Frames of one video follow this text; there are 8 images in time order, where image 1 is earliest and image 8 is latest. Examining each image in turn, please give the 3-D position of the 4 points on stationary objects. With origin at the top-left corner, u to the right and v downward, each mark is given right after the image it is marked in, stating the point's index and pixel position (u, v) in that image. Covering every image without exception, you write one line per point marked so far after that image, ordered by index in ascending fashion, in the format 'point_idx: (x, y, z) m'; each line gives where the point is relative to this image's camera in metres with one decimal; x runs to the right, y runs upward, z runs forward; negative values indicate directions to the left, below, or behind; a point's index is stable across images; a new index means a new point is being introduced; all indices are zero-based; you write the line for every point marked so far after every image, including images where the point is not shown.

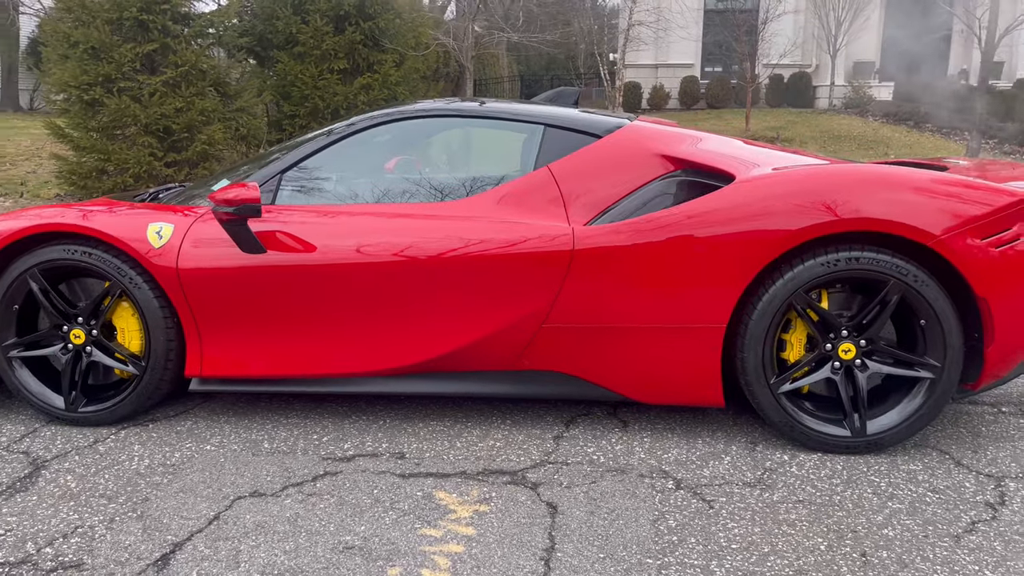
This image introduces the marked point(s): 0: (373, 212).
0: (-0.4, +0.3, +3.0) m
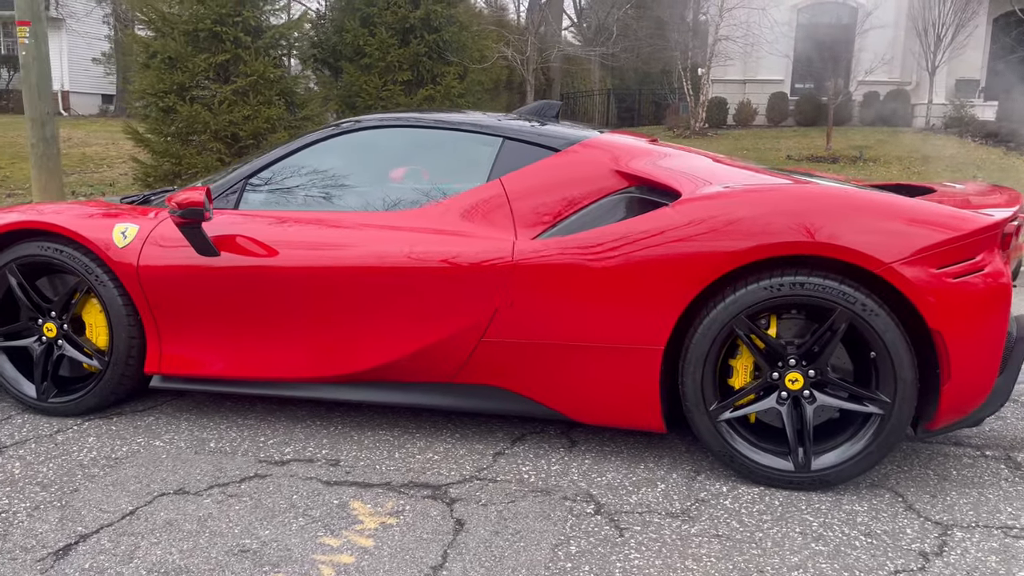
0: (-0.6, +0.3, +3.0) m
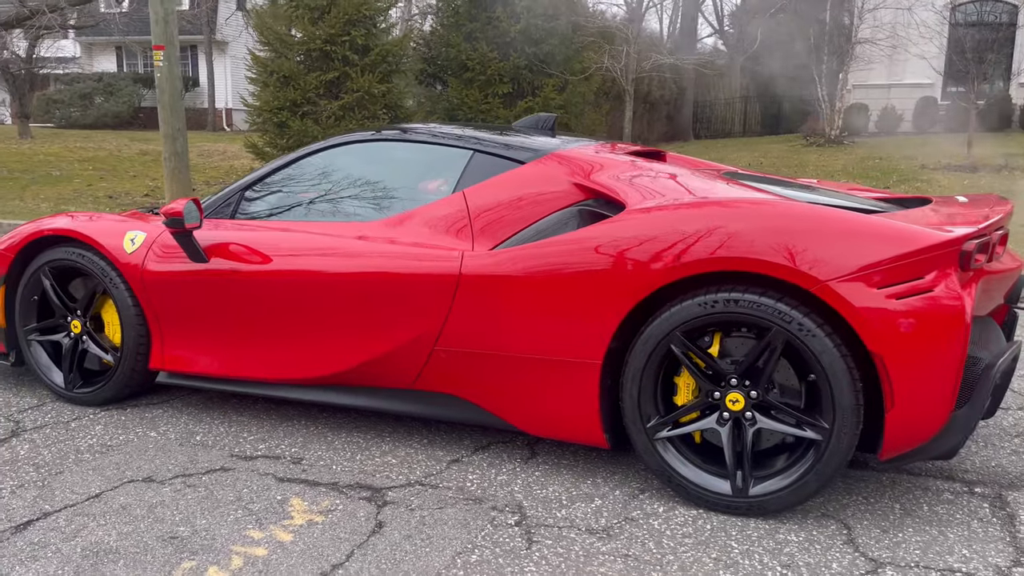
0: (-0.7, +0.2, +3.2) m
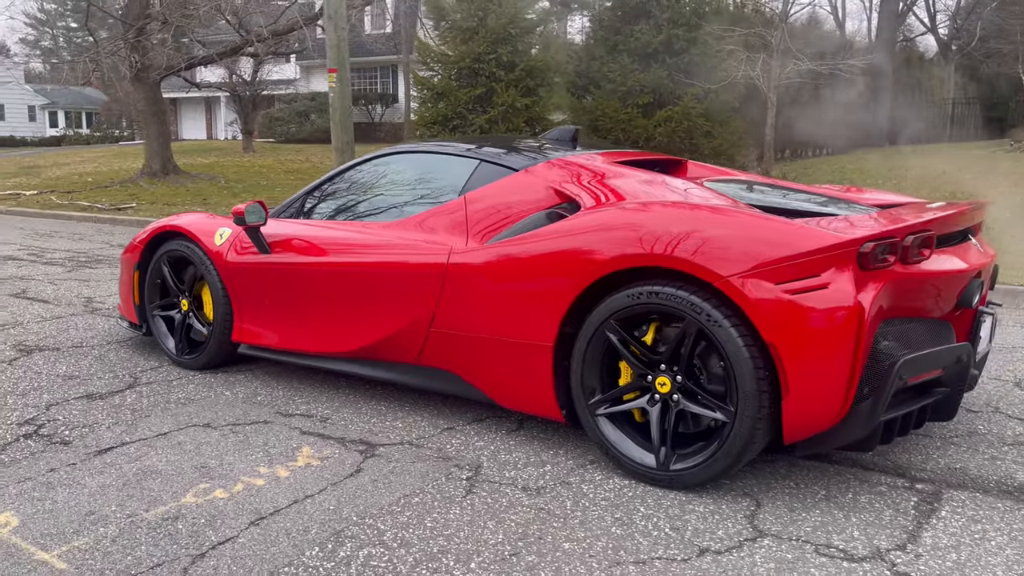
0: (-0.7, +0.3, +3.8) m
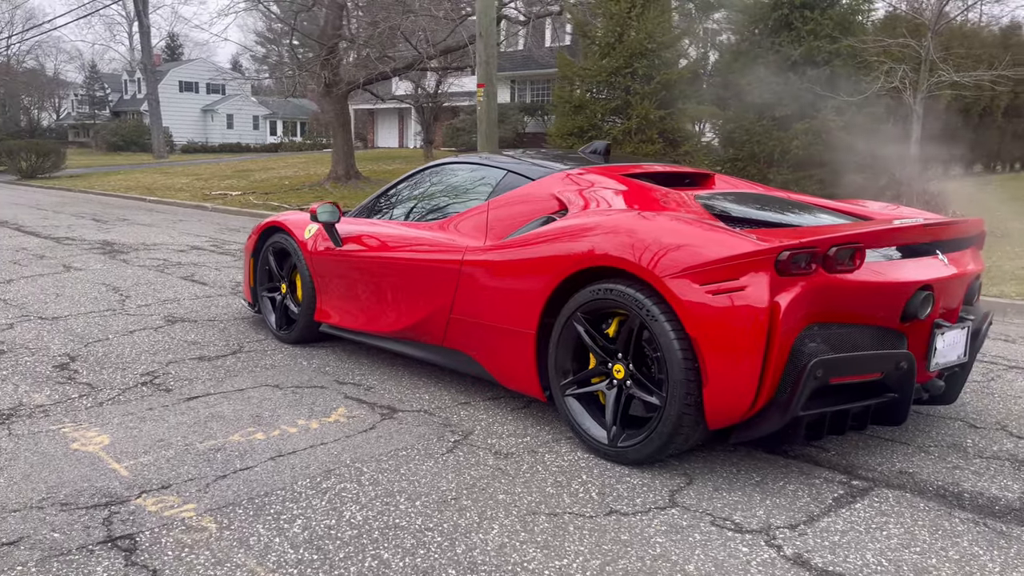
0: (-0.5, +0.3, +4.4) m
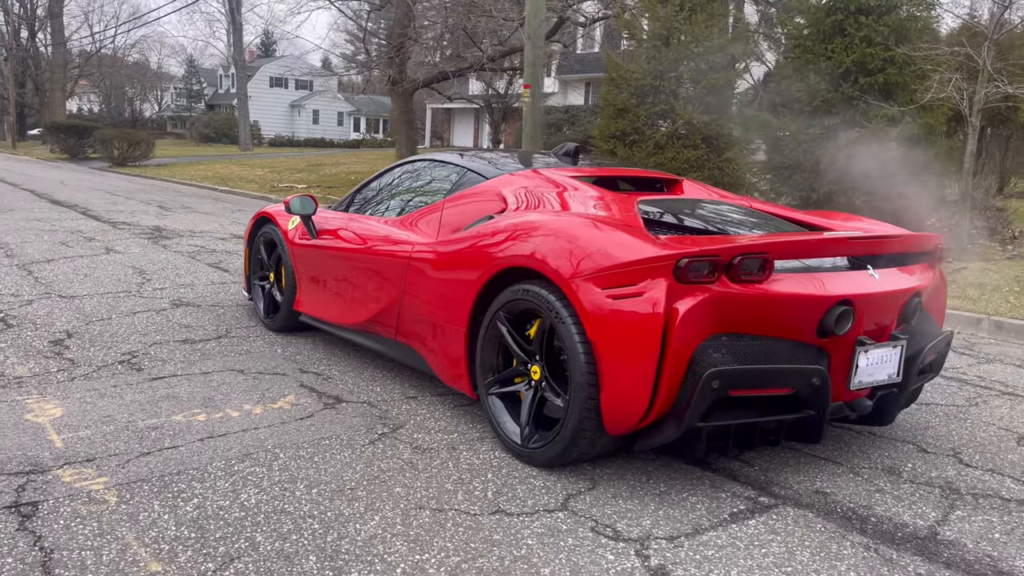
0: (-0.7, +0.4, +4.4) m
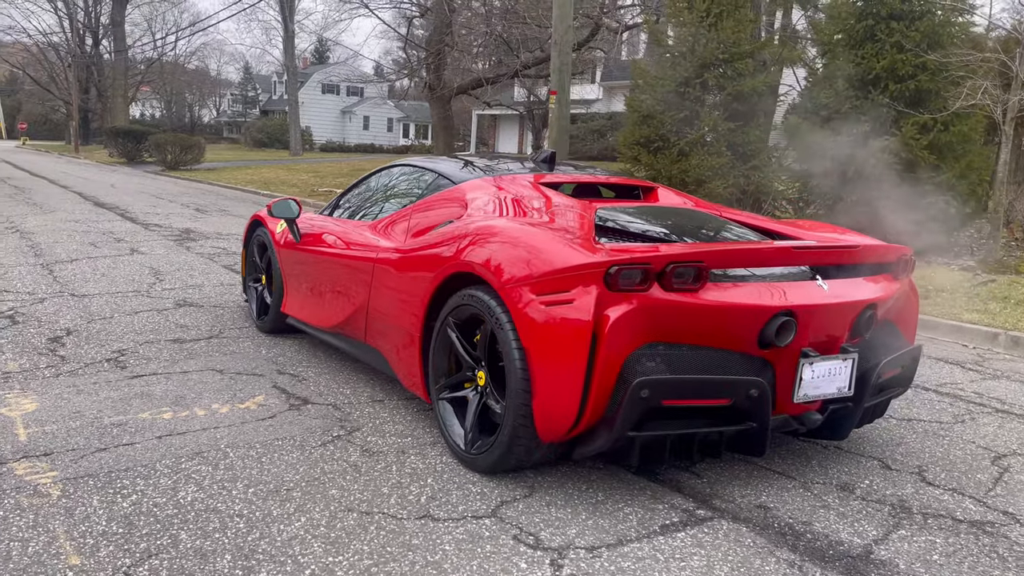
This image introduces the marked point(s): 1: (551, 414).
0: (-0.8, +0.3, +4.5) m
1: (+0.1, -0.4, +2.8) m
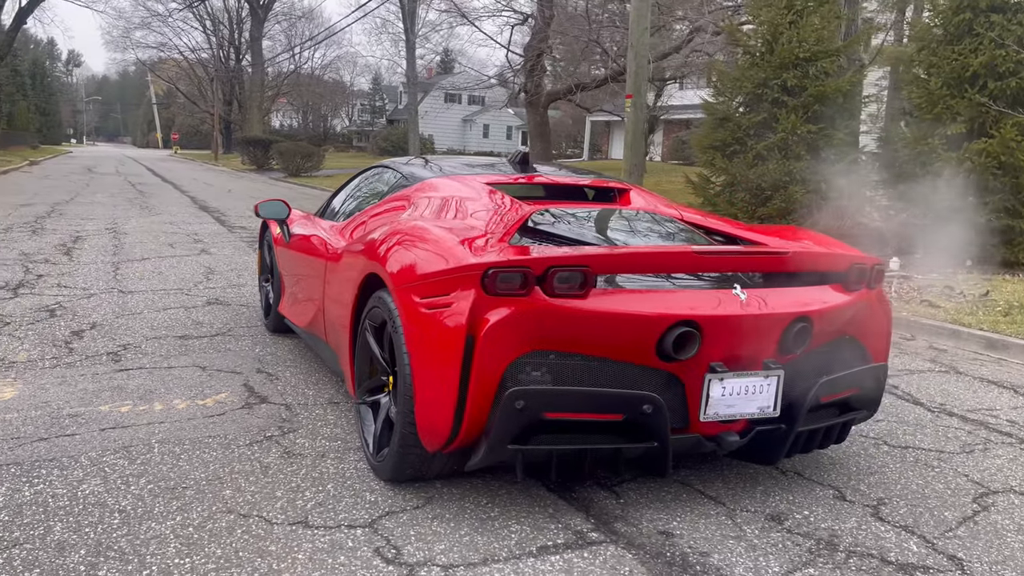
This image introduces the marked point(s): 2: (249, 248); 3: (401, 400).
0: (-0.9, +0.3, +4.5) m
1: (-0.3, -0.4, +2.6) m
2: (-3.3, +0.5, +10.6) m
3: (-0.4, -0.4, +2.8) m
